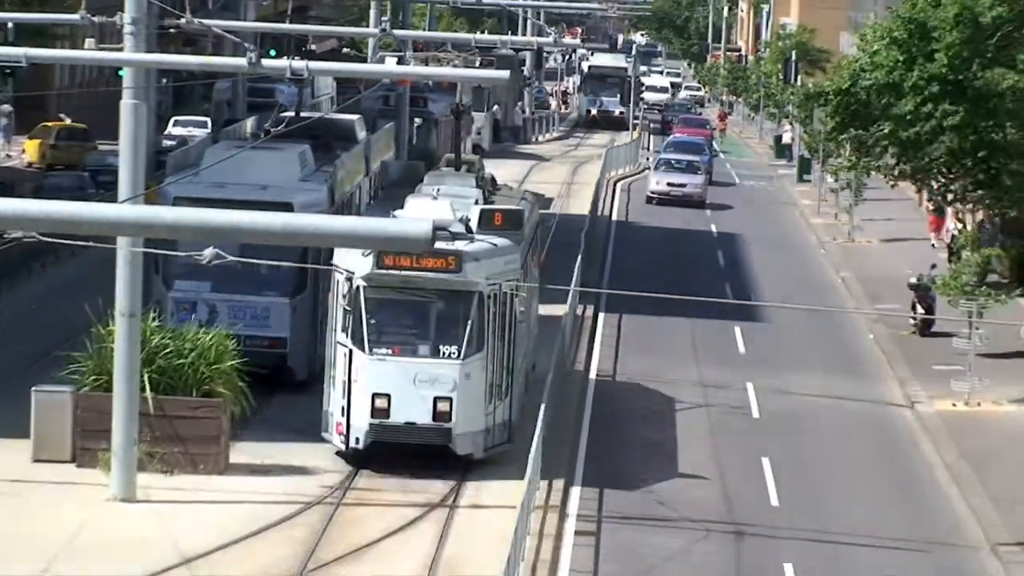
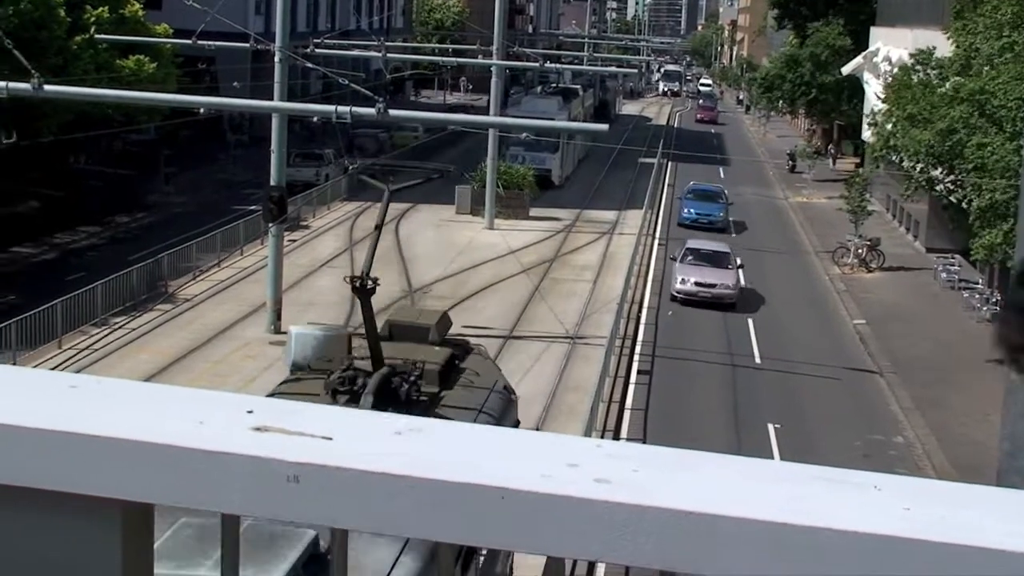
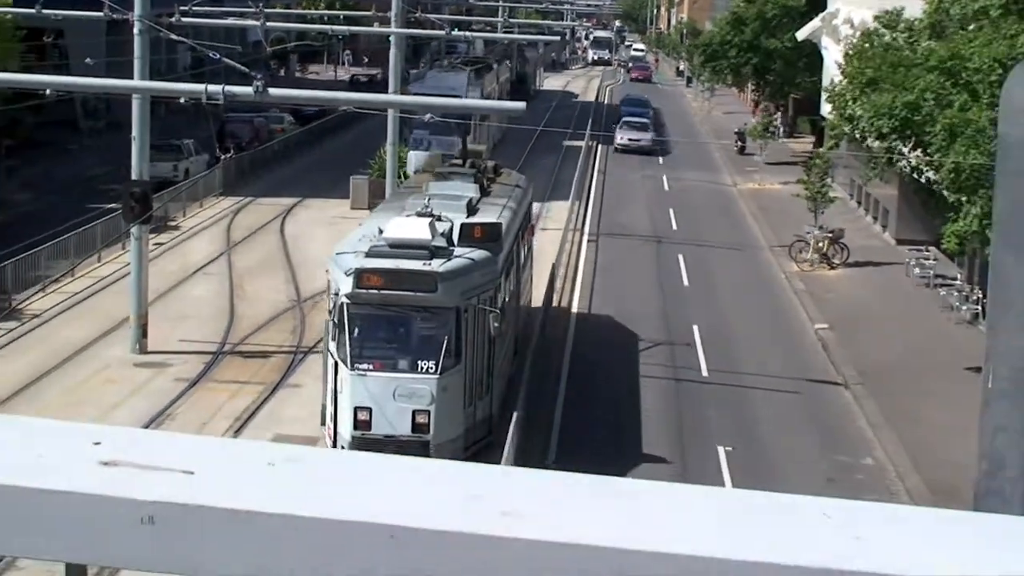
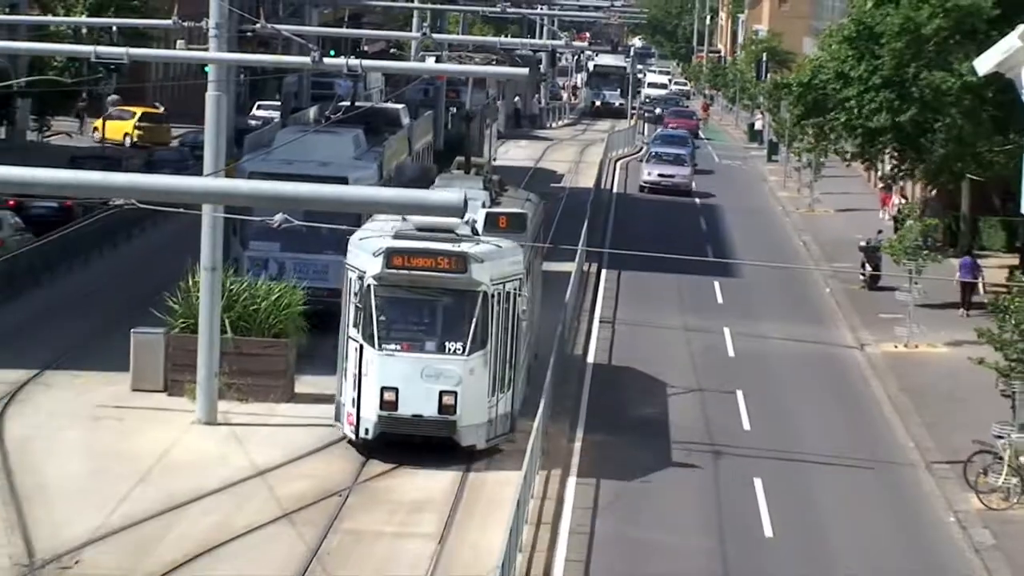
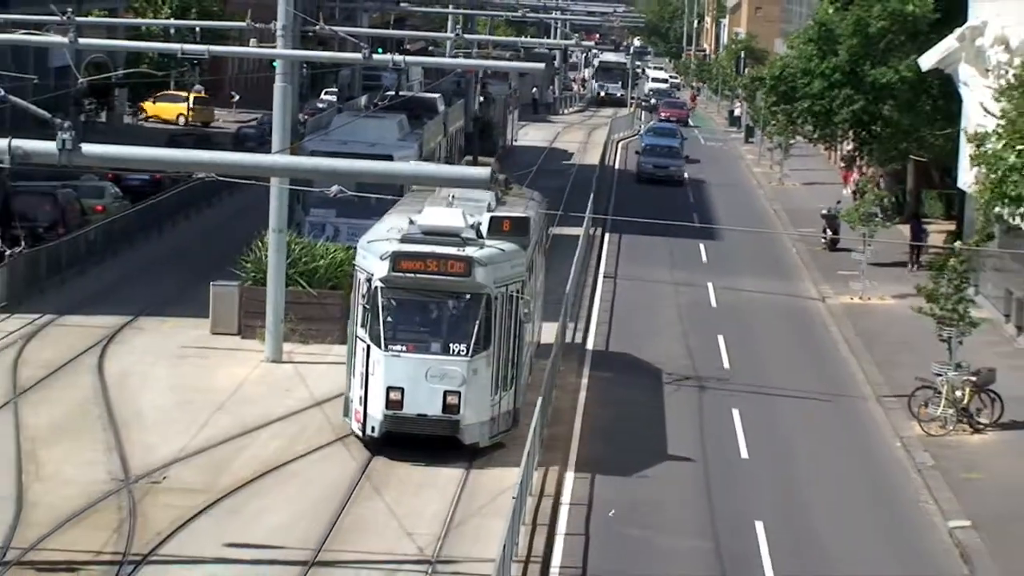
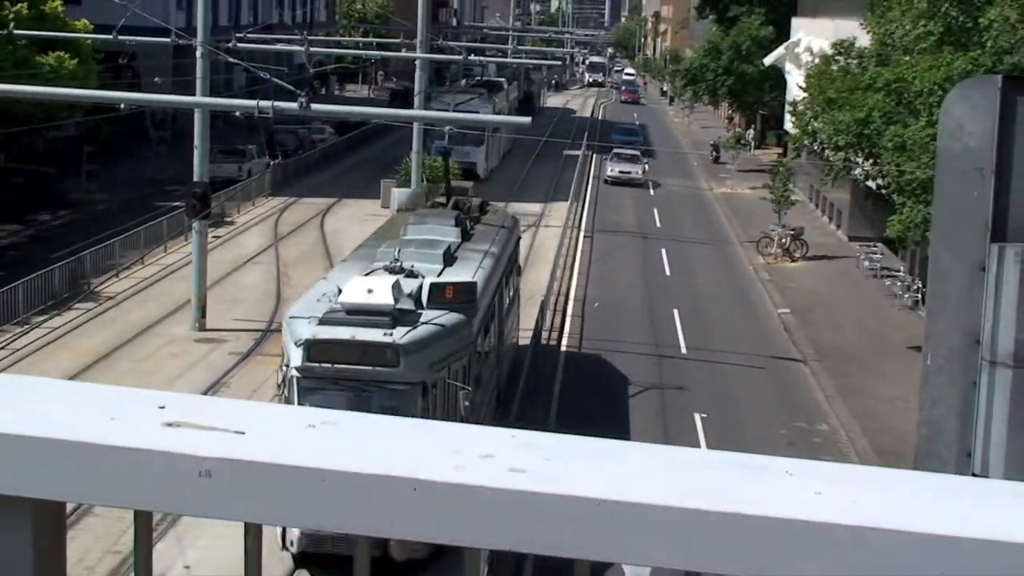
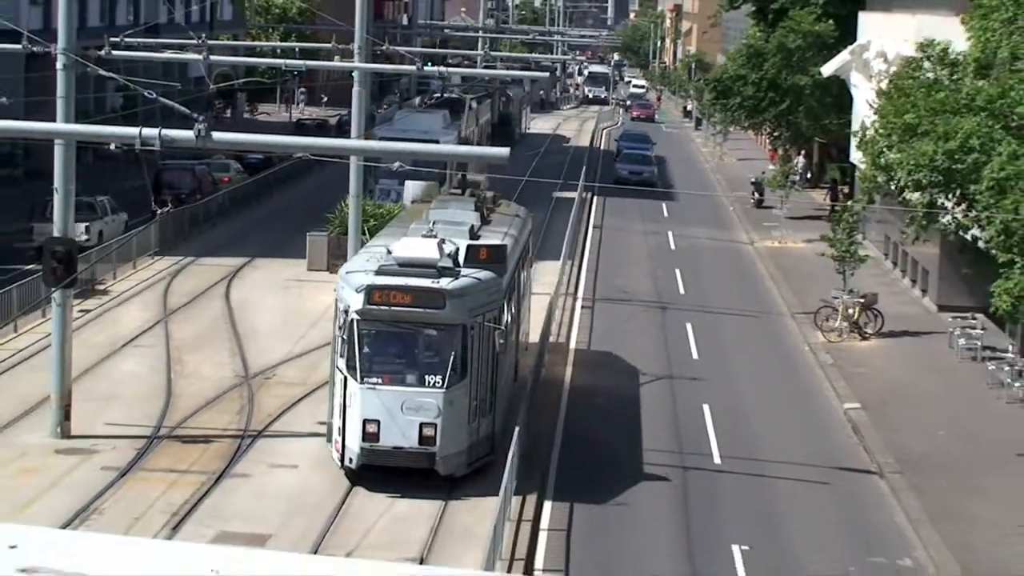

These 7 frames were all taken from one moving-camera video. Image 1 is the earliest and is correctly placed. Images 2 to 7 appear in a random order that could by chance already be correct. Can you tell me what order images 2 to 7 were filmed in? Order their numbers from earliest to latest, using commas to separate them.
4, 5, 7, 3, 6, 2
